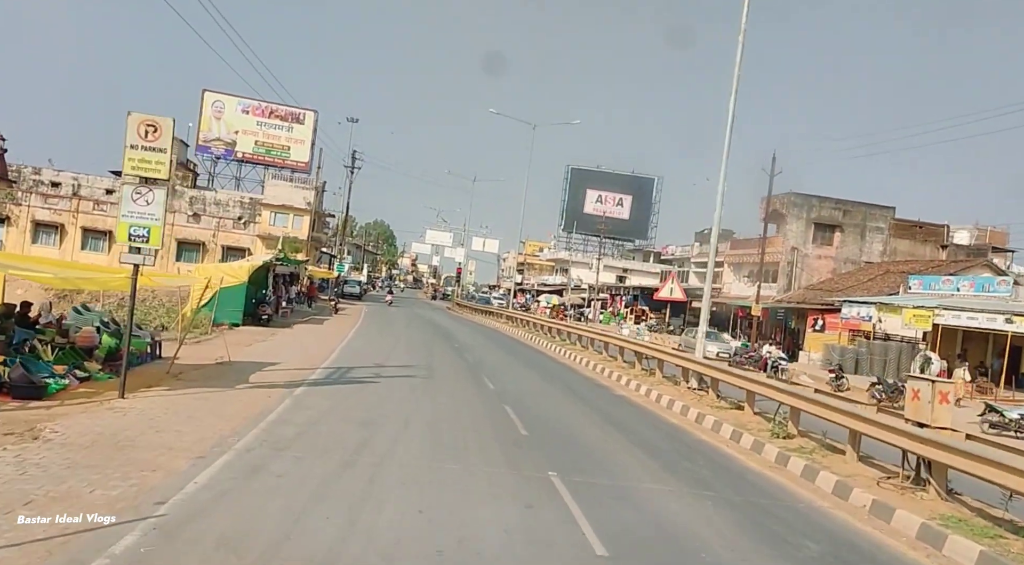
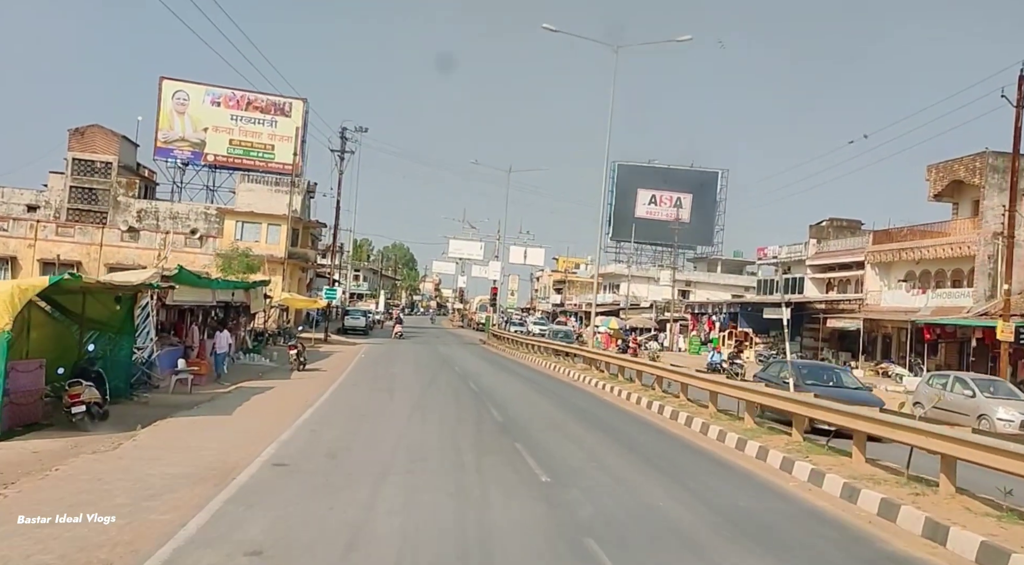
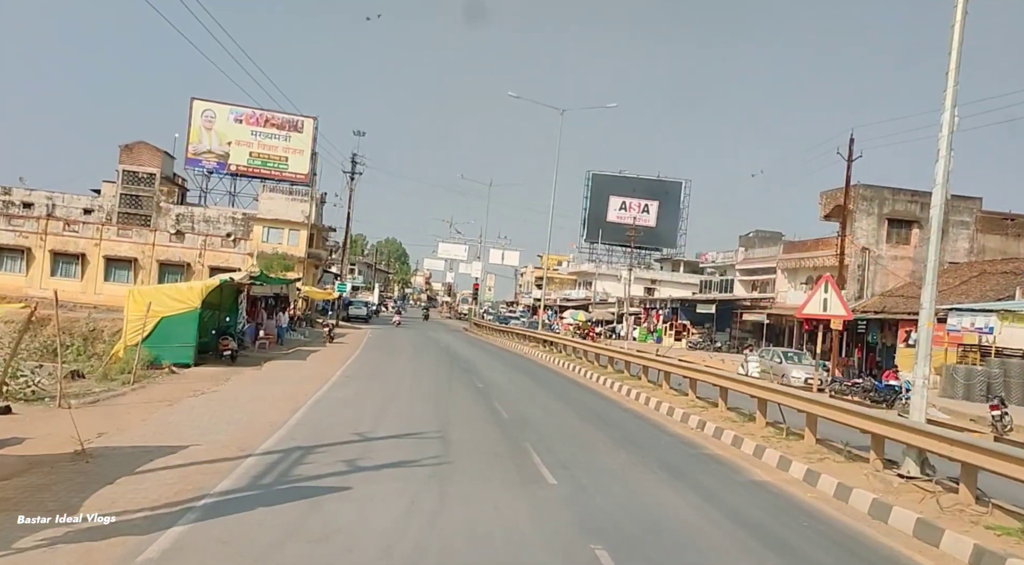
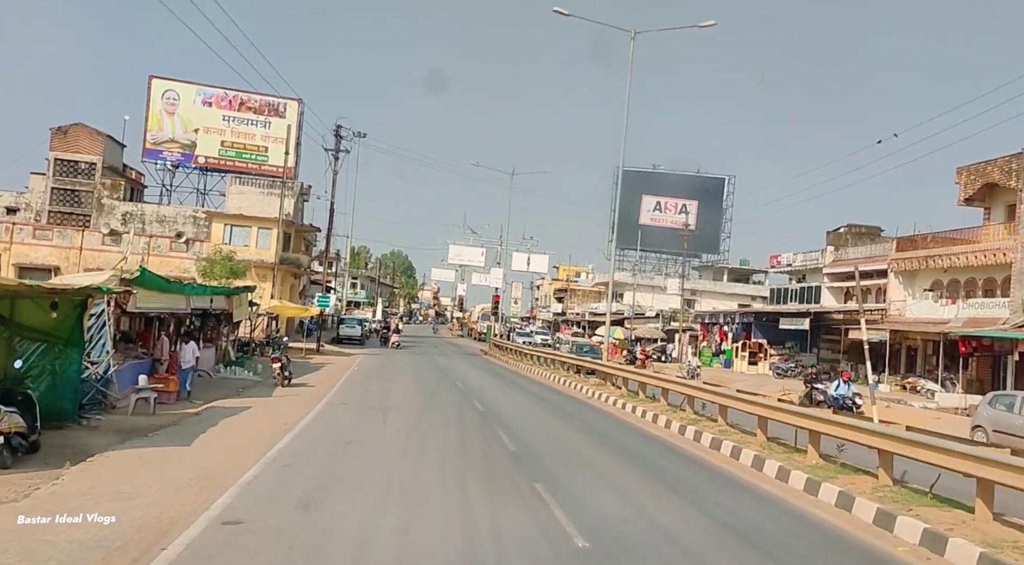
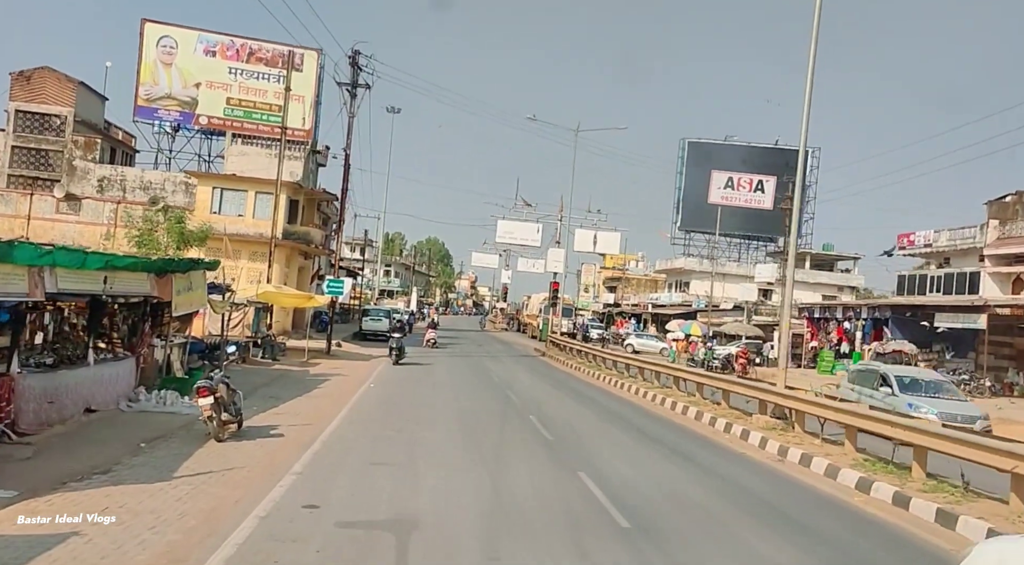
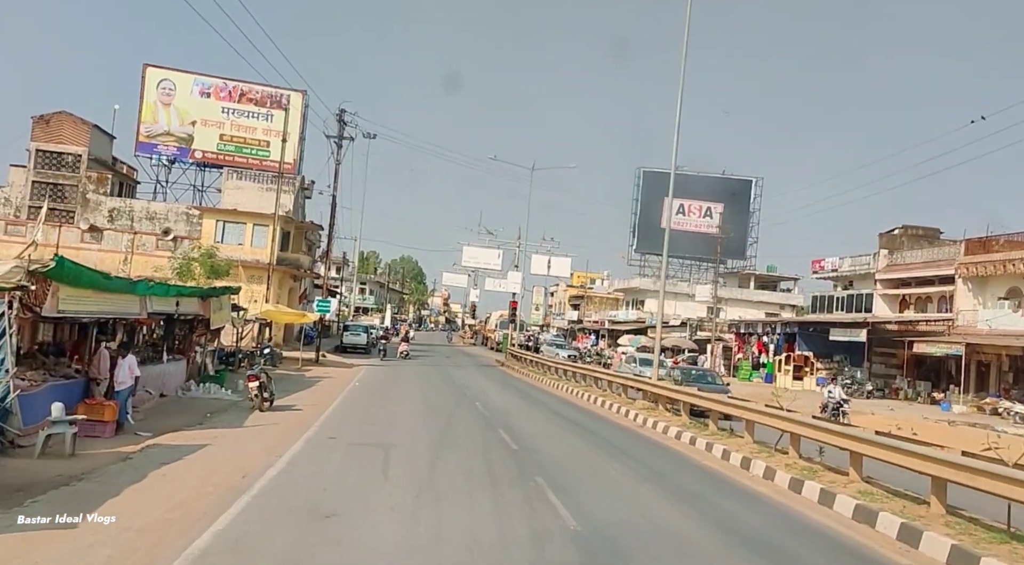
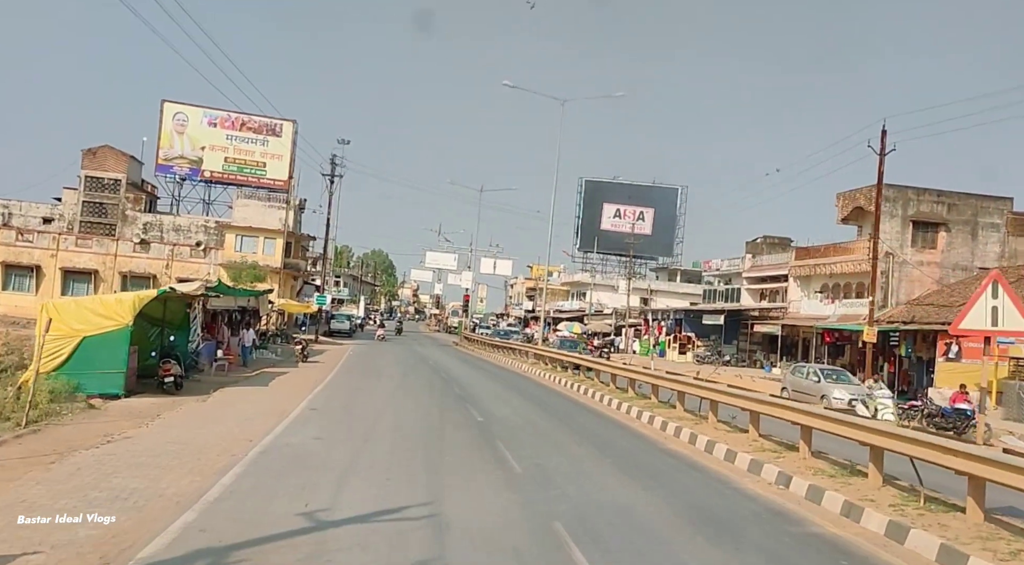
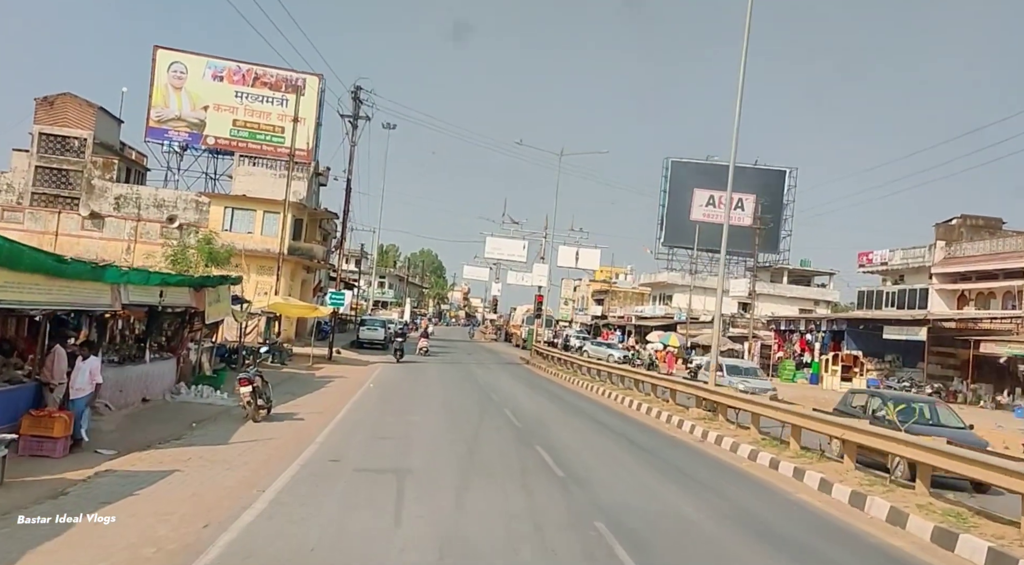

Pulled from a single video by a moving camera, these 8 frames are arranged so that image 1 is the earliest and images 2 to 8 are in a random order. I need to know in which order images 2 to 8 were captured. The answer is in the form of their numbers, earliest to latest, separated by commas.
3, 7, 2, 4, 6, 8, 5
